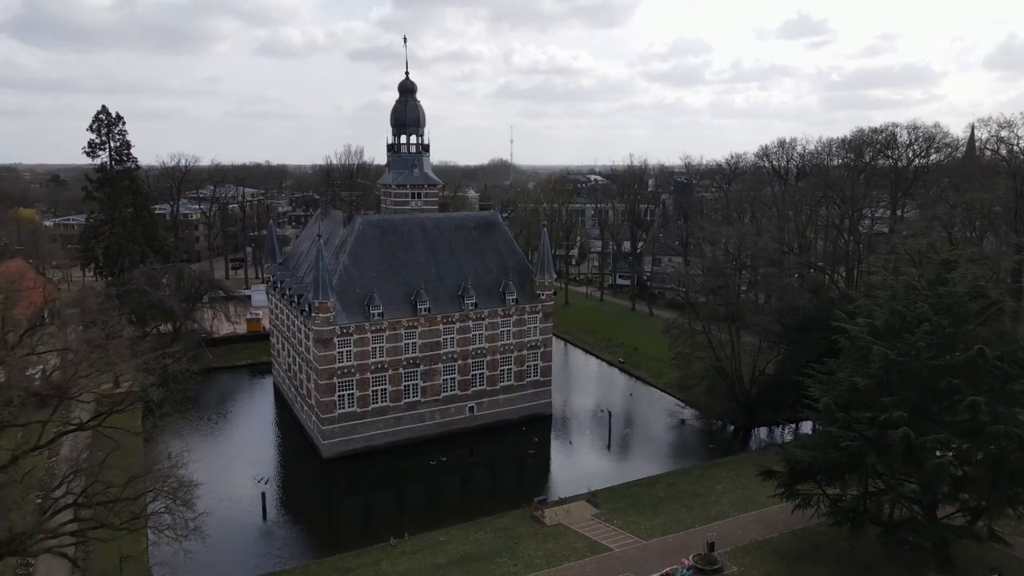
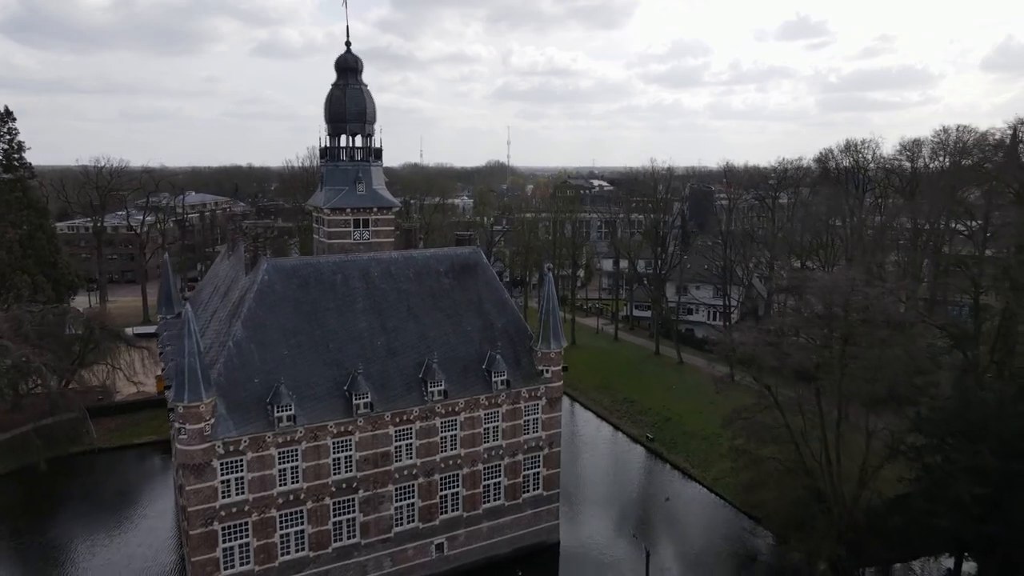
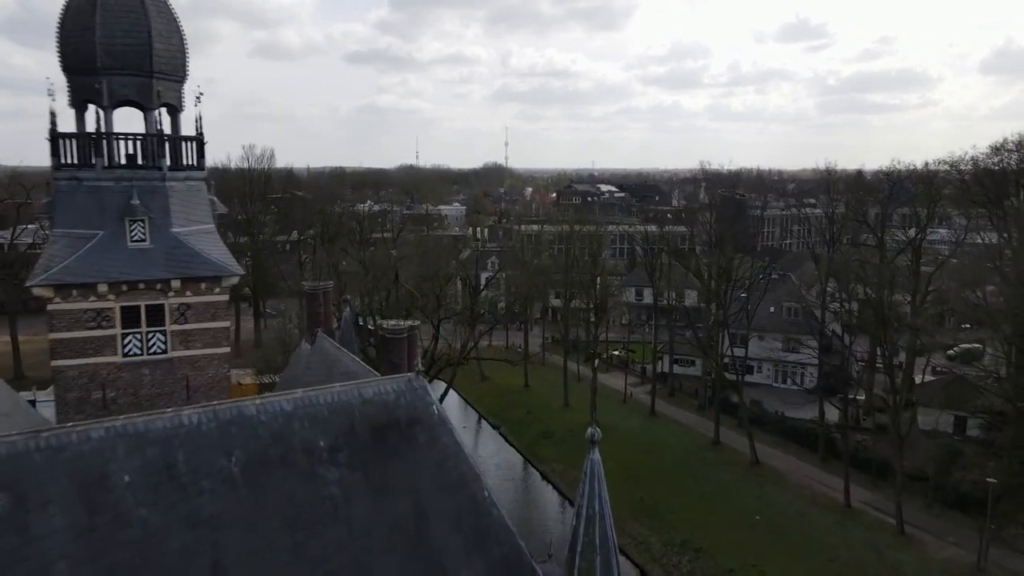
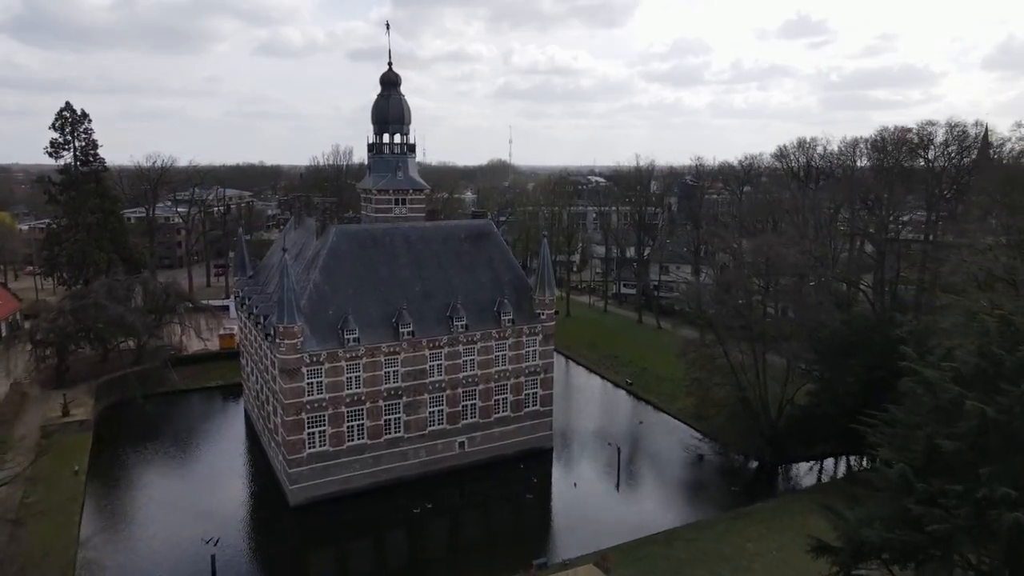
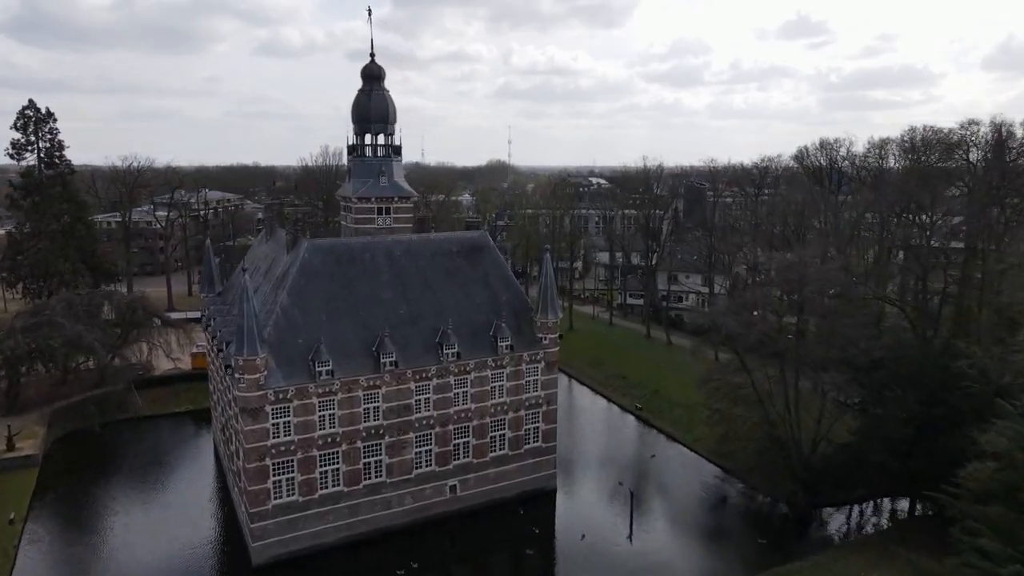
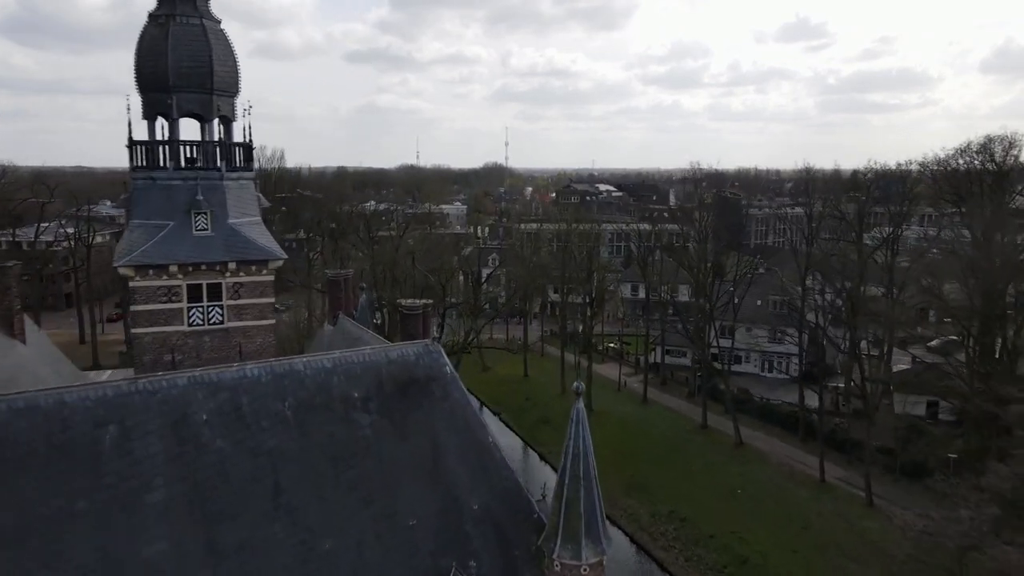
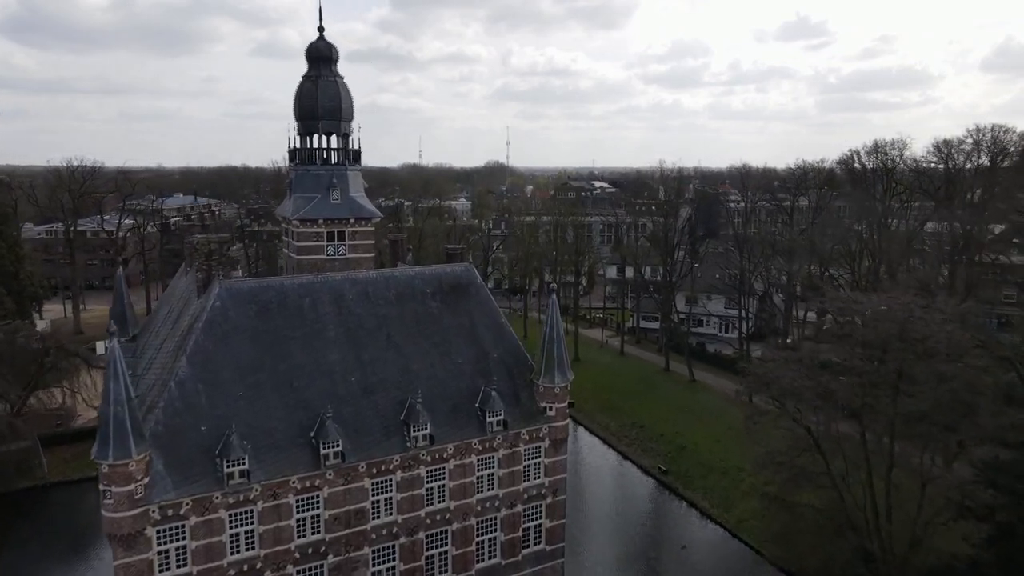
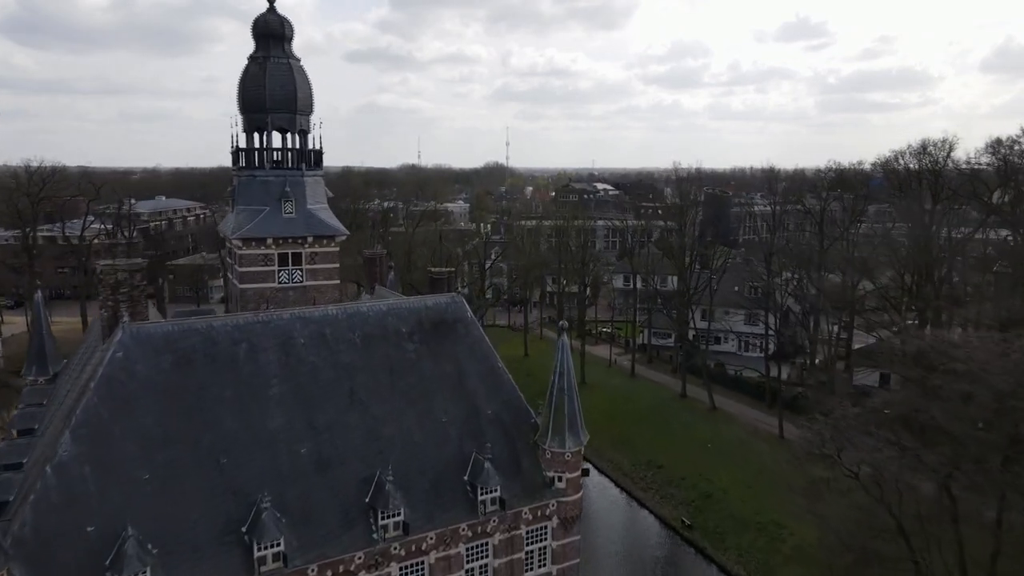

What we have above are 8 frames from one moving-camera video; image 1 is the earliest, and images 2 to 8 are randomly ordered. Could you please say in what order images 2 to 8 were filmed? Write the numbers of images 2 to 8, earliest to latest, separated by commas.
4, 5, 2, 7, 8, 6, 3
